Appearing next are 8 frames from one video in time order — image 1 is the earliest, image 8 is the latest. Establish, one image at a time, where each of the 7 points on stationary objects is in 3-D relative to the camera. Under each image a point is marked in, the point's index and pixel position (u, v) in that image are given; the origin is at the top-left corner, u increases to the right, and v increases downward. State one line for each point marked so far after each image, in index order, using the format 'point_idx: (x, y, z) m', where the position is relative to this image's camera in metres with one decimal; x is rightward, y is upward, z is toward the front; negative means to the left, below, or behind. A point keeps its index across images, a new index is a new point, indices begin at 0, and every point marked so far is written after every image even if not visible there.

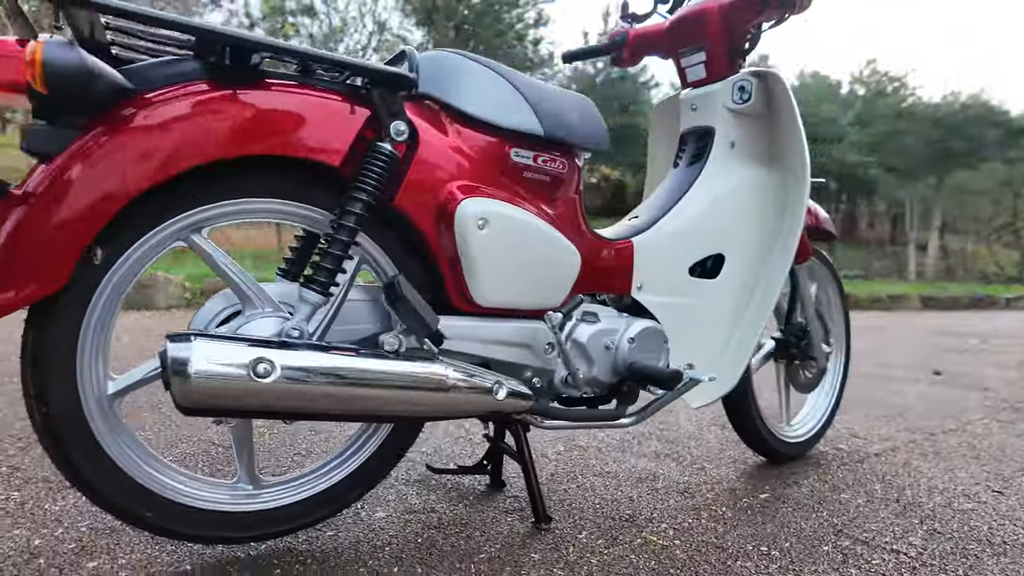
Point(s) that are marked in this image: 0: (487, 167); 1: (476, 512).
0: (-0.1, +0.2, +1.1) m
1: (-0.1, -0.5, +1.3) m
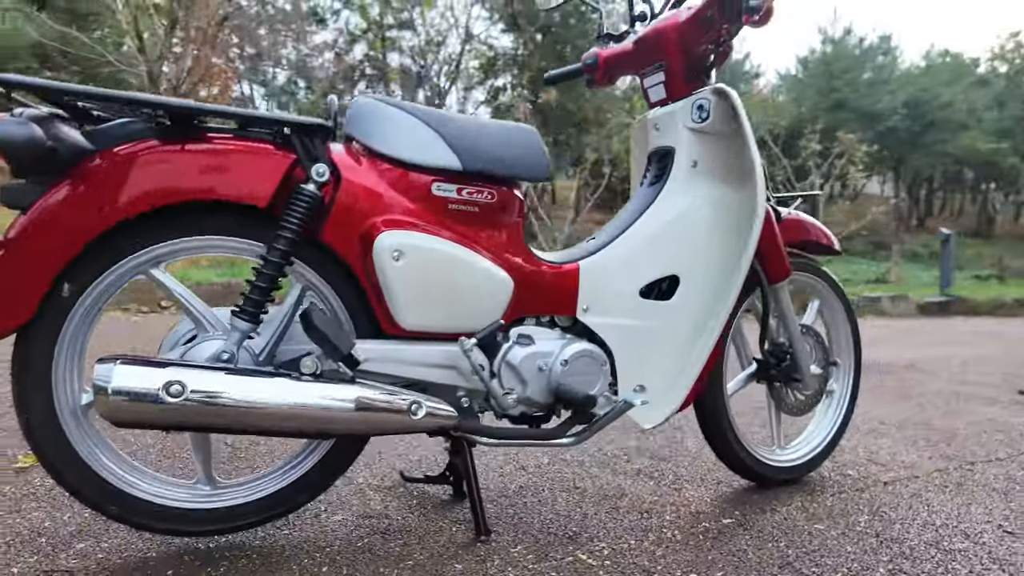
0: (-0.2, +0.2, +1.2) m
1: (-0.2, -0.5, +1.4) m
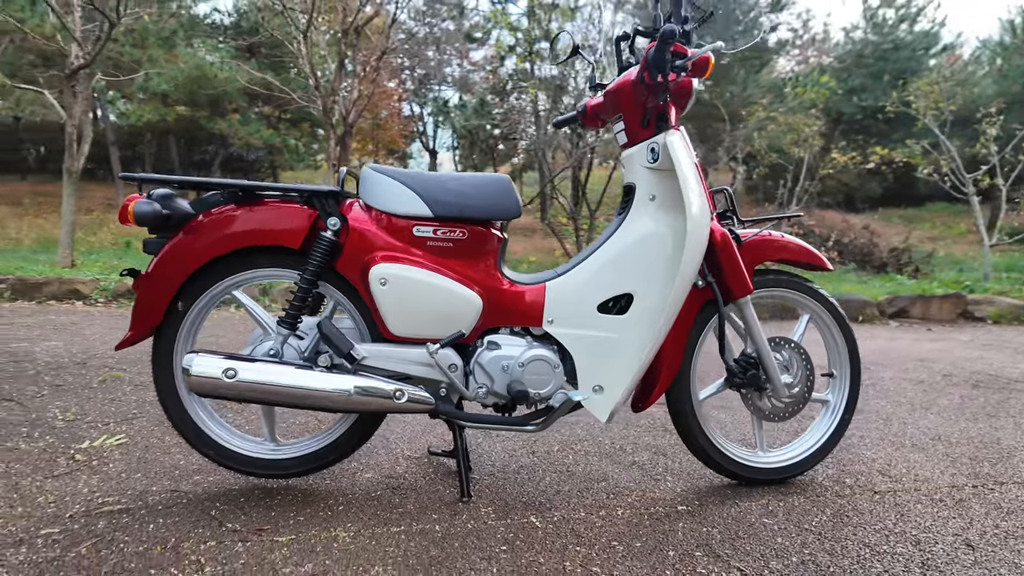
0: (-0.3, +0.1, +1.6) m
1: (-0.2, -0.6, +1.8) m
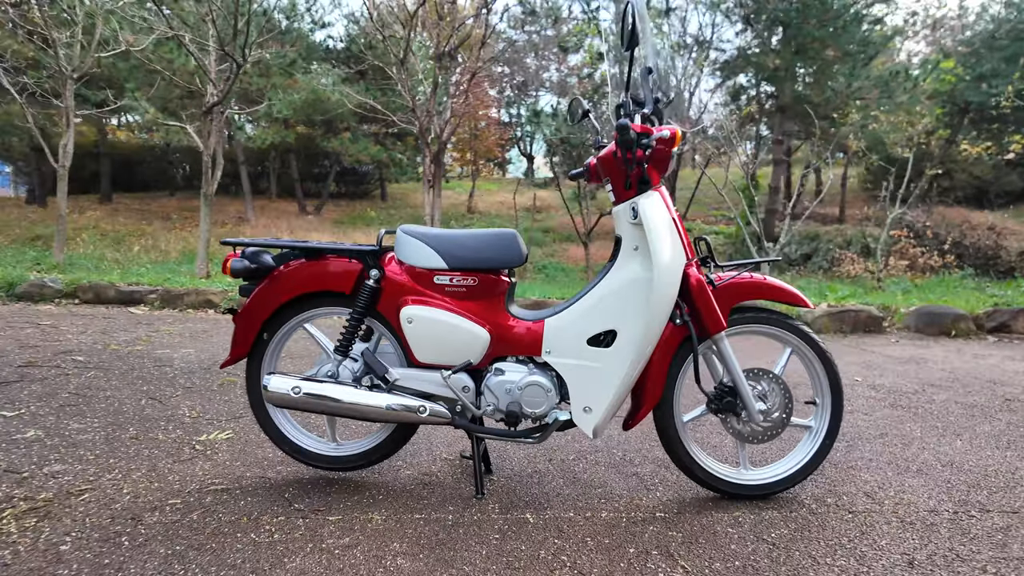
0: (-0.3, 0.0, +2.0) m
1: (-0.2, -0.7, +2.2) m
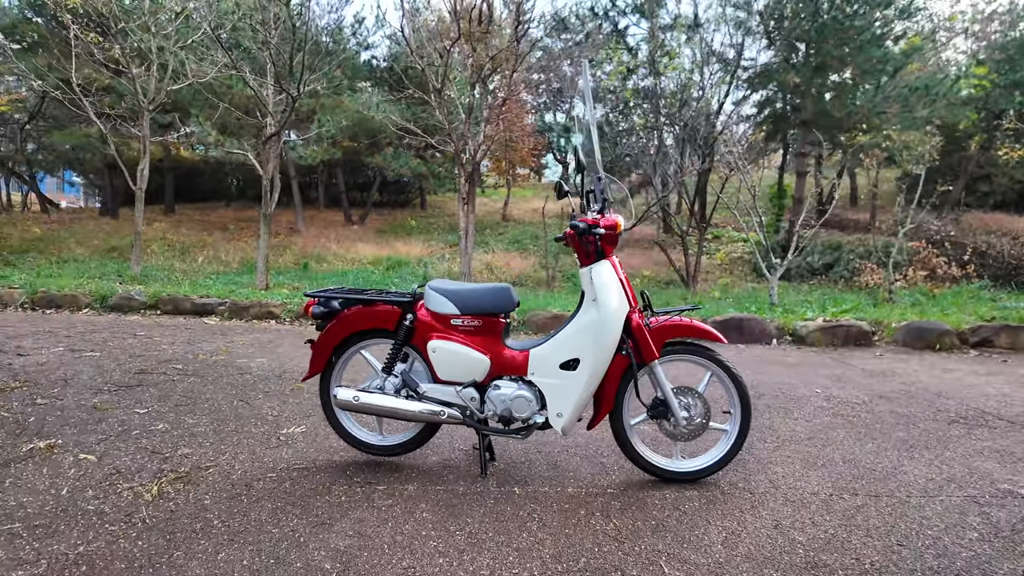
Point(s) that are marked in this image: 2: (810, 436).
0: (-0.3, -0.2, +2.9) m
1: (-0.2, -0.9, +3.0) m
2: (+1.7, -0.9, +3.5) m
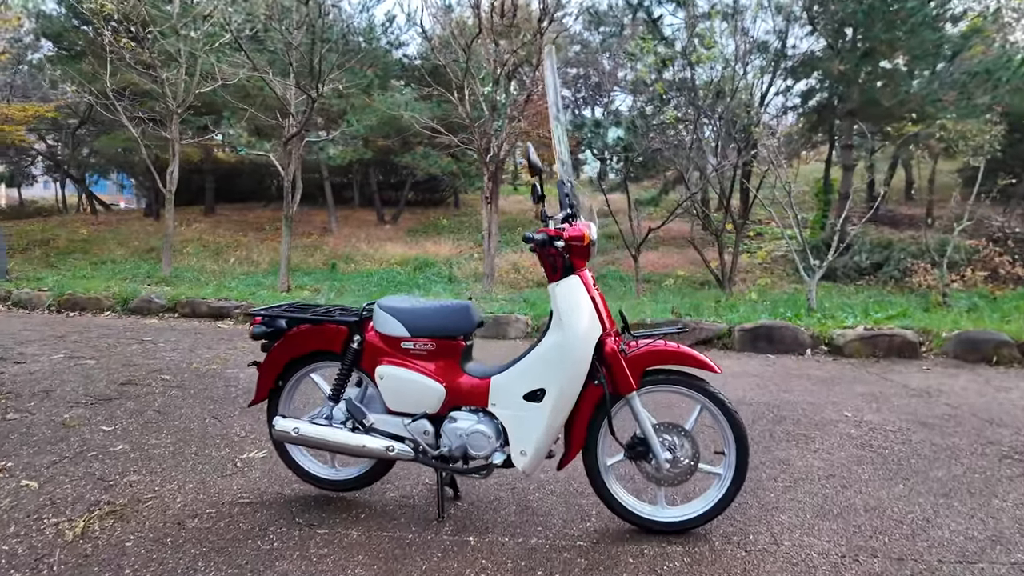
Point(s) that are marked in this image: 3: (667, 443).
0: (-0.5, -0.3, +2.6) m
1: (-0.4, -1.0, +2.7) m
2: (+1.6, -0.9, +3.0) m
3: (+0.6, -0.6, +2.4) m
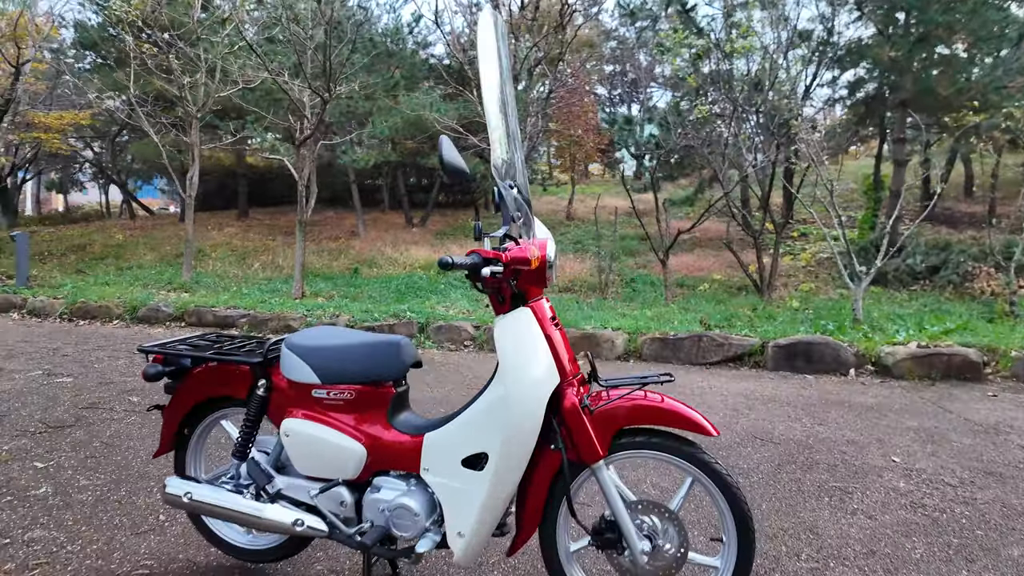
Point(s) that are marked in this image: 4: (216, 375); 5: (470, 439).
0: (-0.7, -0.4, +2.1) m
1: (-0.6, -1.1, +2.2) m
2: (+1.4, -1.0, +2.4) m
3: (+0.4, -0.7, +1.8) m
4: (-1.1, -0.3, +2.2) m
5: (-0.1, -0.5, +1.9) m
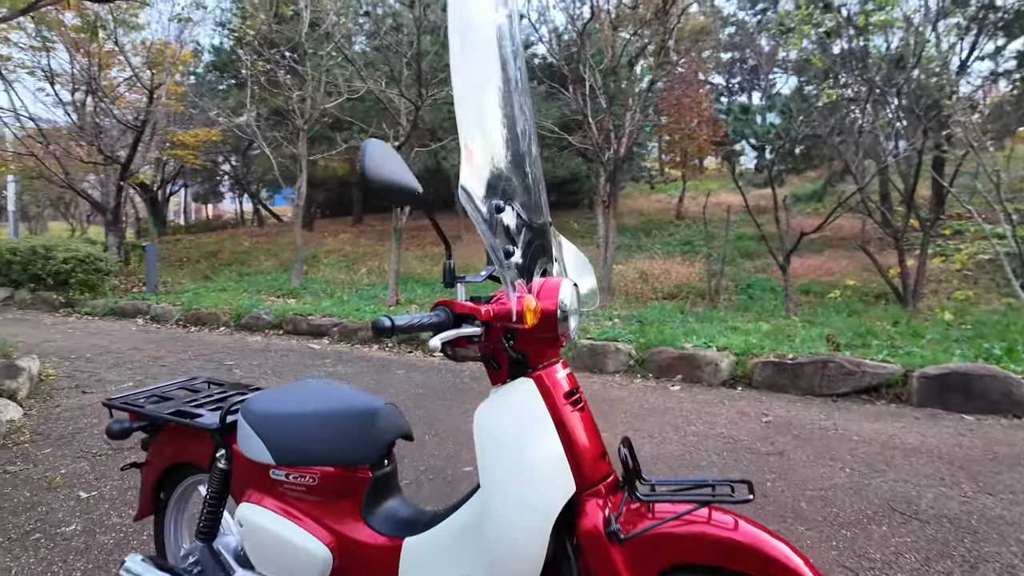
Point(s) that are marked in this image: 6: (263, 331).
0: (-0.7, -0.5, +1.6) m
1: (-0.5, -1.2, +1.8) m
2: (+1.5, -1.2, +1.6) m
3: (+0.4, -0.9, +1.2) m
4: (-1.0, -0.5, +1.9) m
5: (-0.1, -0.6, +1.4) m
6: (-3.6, -0.6, +8.7) m
